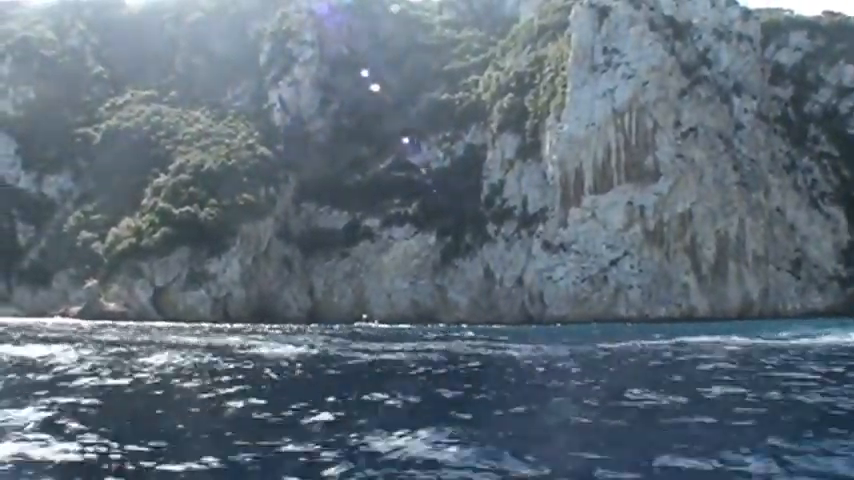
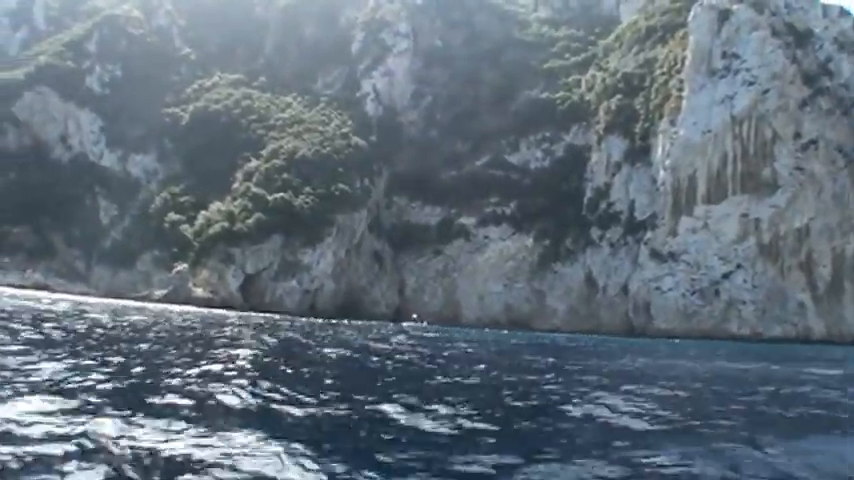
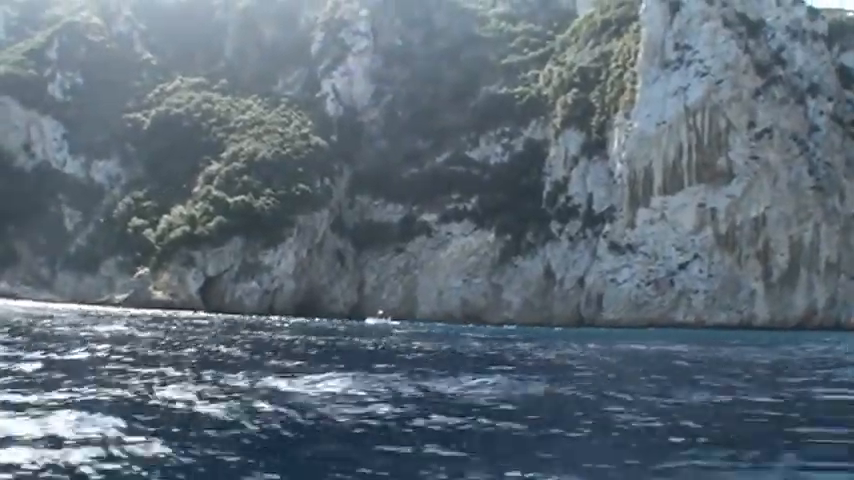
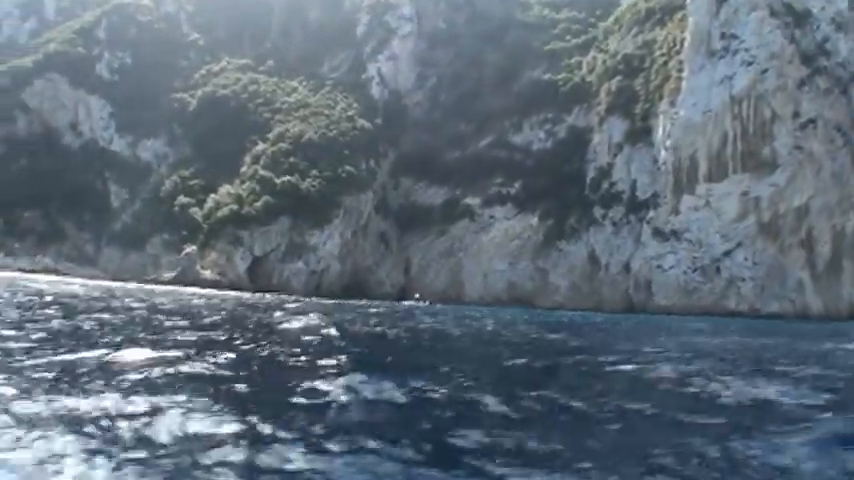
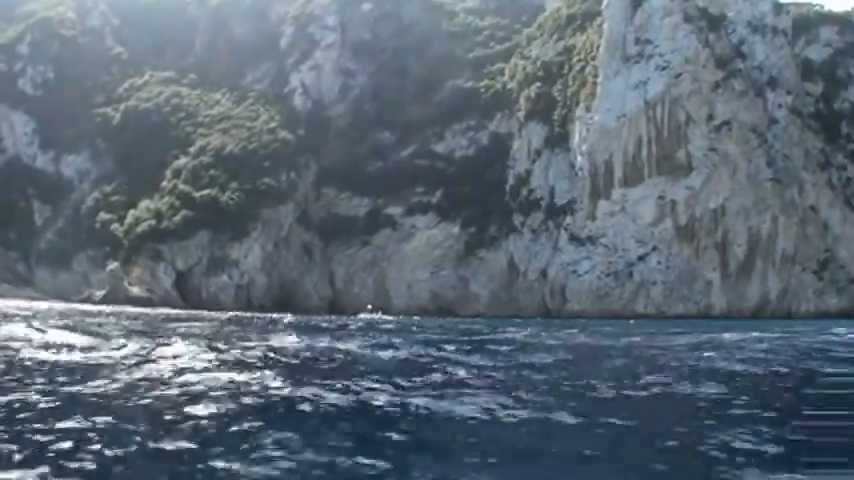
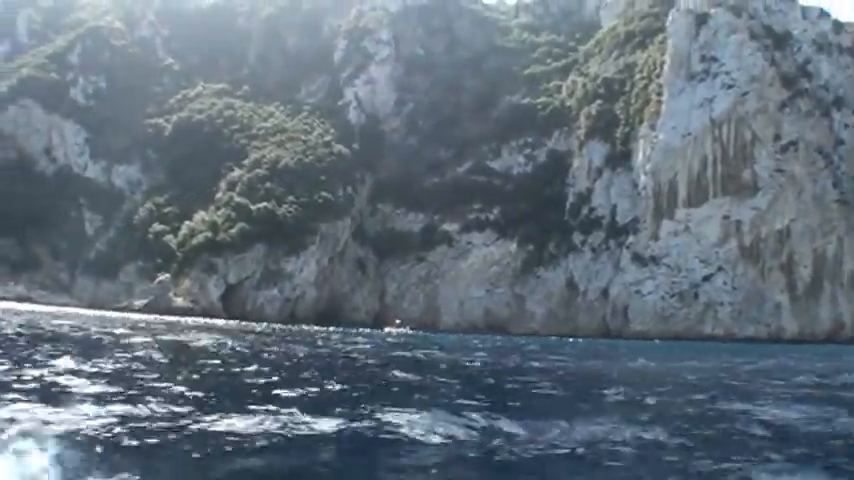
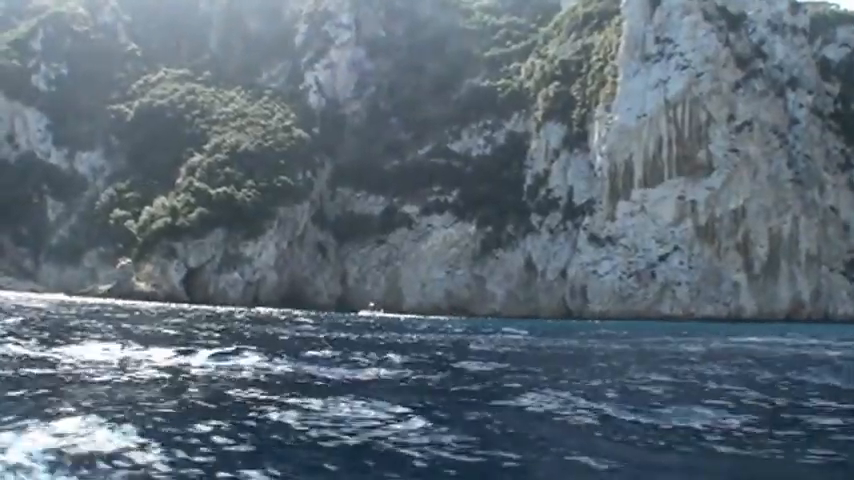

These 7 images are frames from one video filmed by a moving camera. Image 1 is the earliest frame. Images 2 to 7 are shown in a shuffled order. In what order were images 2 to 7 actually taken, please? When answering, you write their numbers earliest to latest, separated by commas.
5, 7, 3, 6, 2, 4
